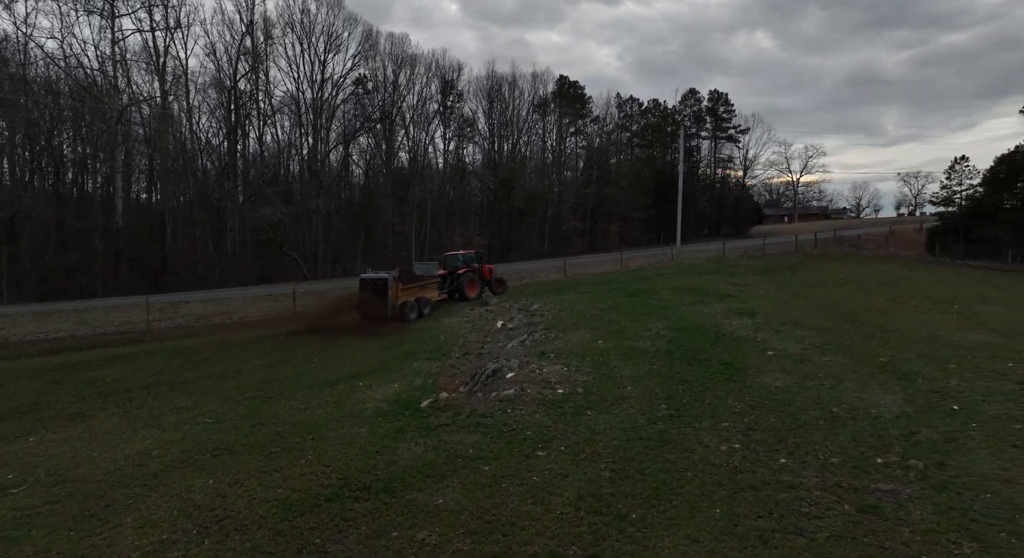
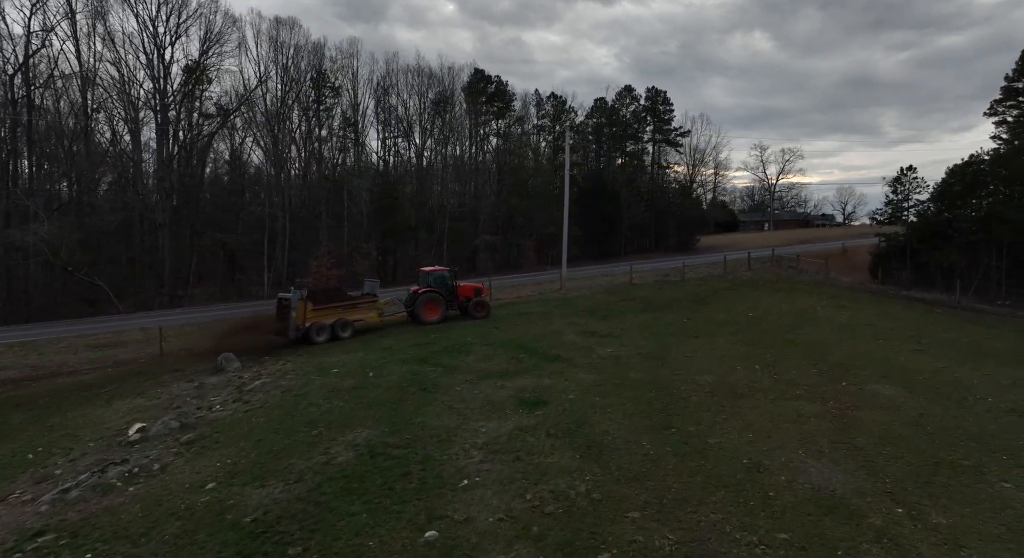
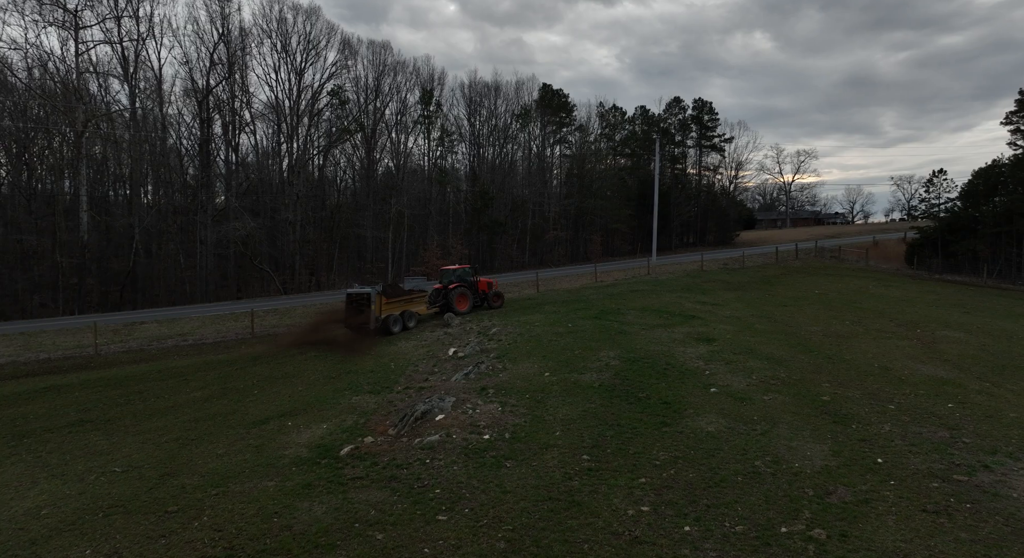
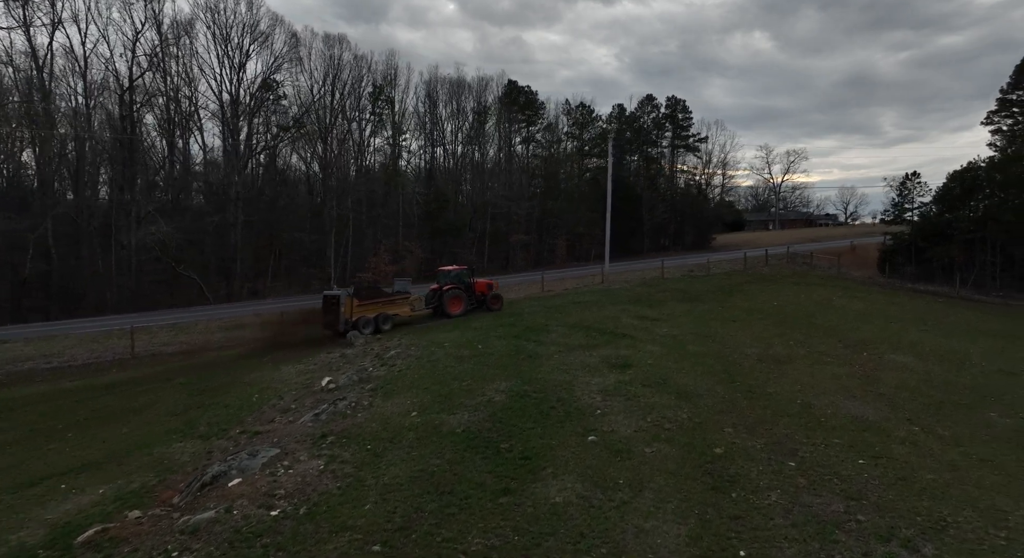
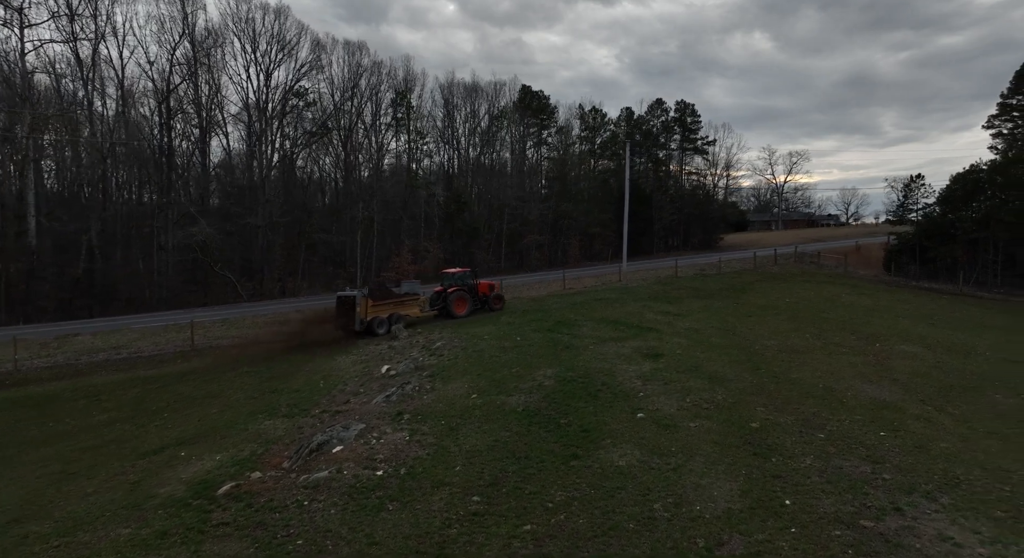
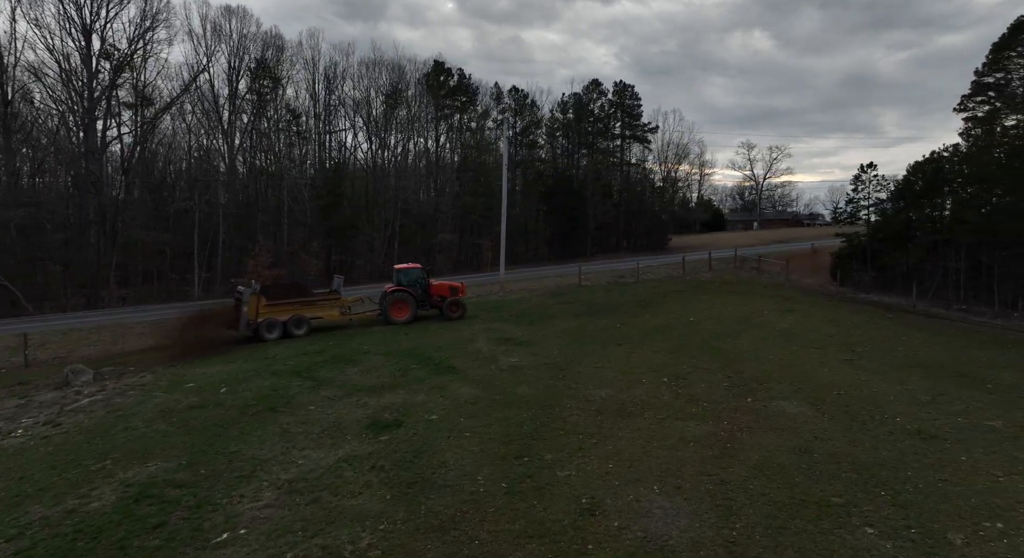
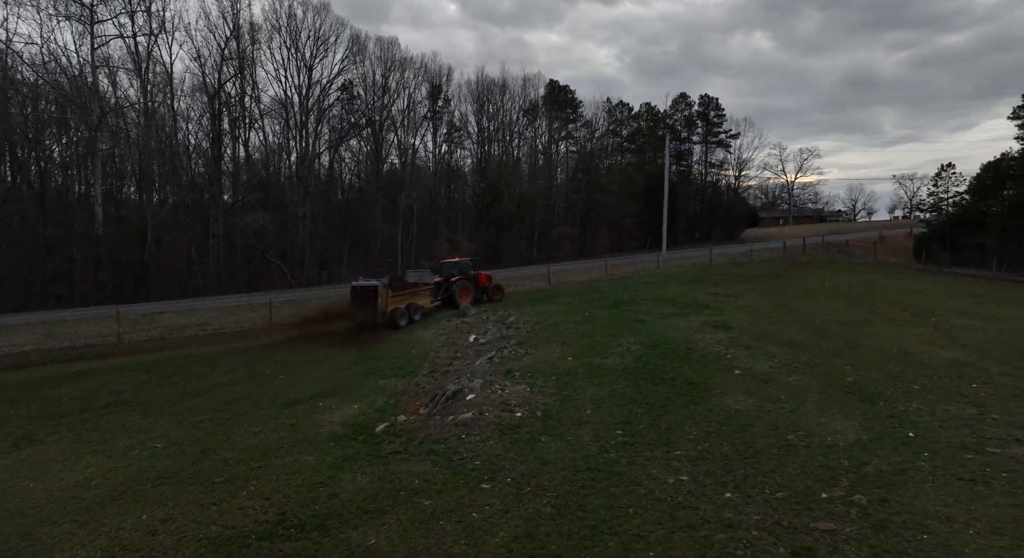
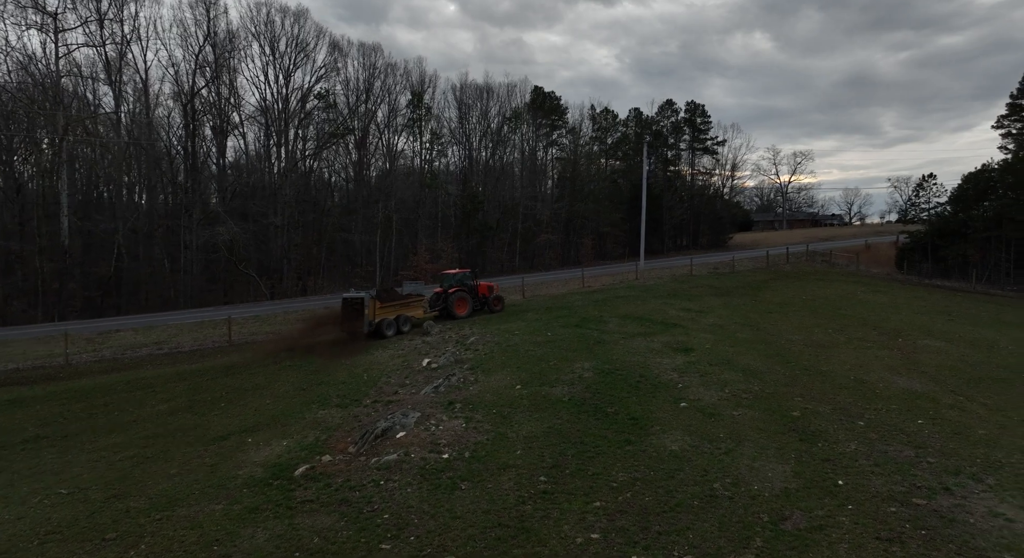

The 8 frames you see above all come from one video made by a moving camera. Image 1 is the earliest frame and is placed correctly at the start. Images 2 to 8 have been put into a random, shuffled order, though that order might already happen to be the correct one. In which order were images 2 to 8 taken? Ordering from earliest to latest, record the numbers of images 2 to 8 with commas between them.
7, 3, 8, 5, 4, 2, 6
